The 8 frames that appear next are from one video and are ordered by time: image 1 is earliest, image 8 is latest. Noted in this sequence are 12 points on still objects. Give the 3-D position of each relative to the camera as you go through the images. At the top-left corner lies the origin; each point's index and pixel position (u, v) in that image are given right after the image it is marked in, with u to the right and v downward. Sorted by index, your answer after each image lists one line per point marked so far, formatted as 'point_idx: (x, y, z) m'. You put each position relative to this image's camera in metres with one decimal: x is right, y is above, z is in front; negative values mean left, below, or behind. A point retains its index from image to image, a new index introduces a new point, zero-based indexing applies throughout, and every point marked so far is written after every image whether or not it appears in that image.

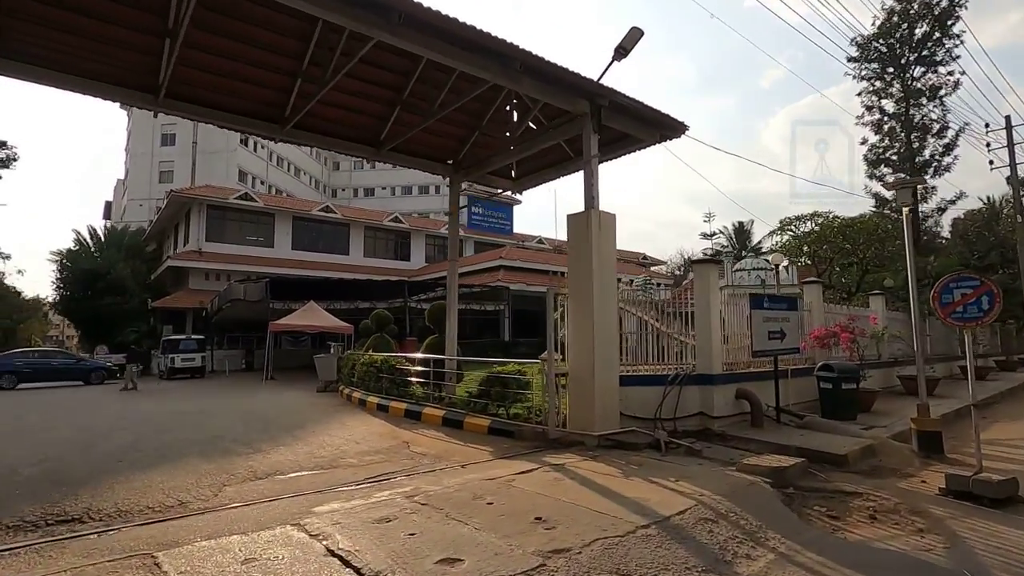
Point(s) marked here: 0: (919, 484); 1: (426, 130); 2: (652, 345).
0: (+4.2, -2.0, +5.5) m
1: (-1.5, +2.8, +9.6) m
2: (+2.0, -0.8, +7.9) m
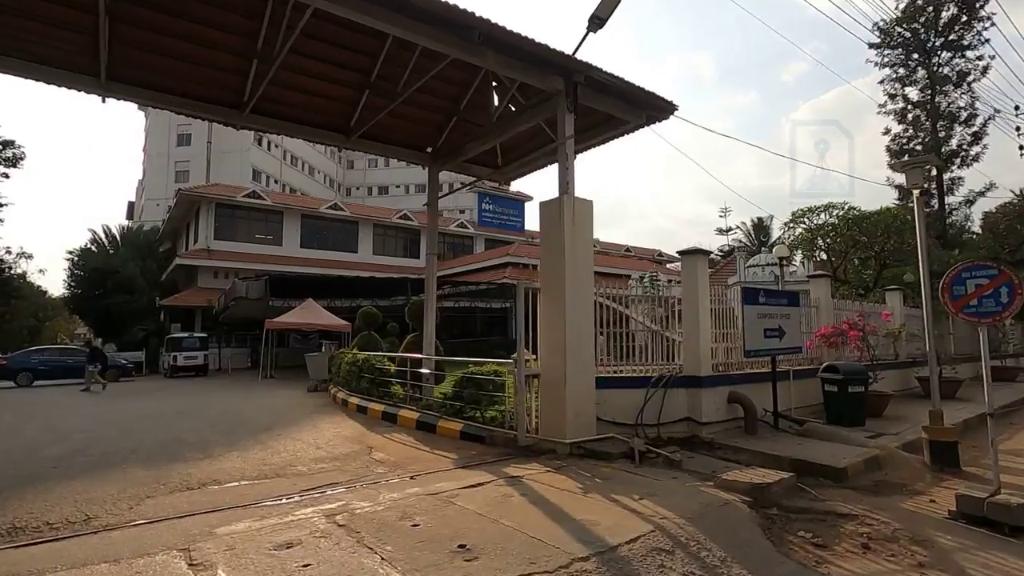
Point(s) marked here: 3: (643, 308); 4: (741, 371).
0: (+3.7, -1.9, +4.8) m
1: (-1.9, +2.9, +9.0) m
2: (+1.6, -0.7, +7.2) m
3: (+1.7, -0.3, +7.2) m
4: (+3.2, -1.2, +7.6) m
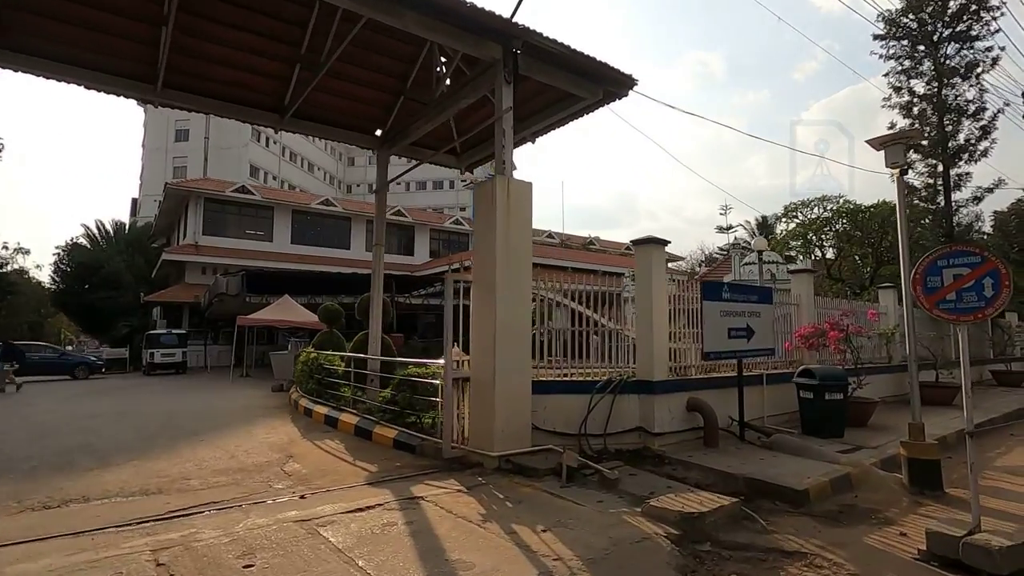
0: (+2.8, -1.9, +4.0) m
1: (-2.7, +3.0, +8.3) m
2: (+0.8, -0.6, +6.4) m
3: (+0.9, -0.2, +6.5) m
4: (+2.4, -1.1, +6.8) m
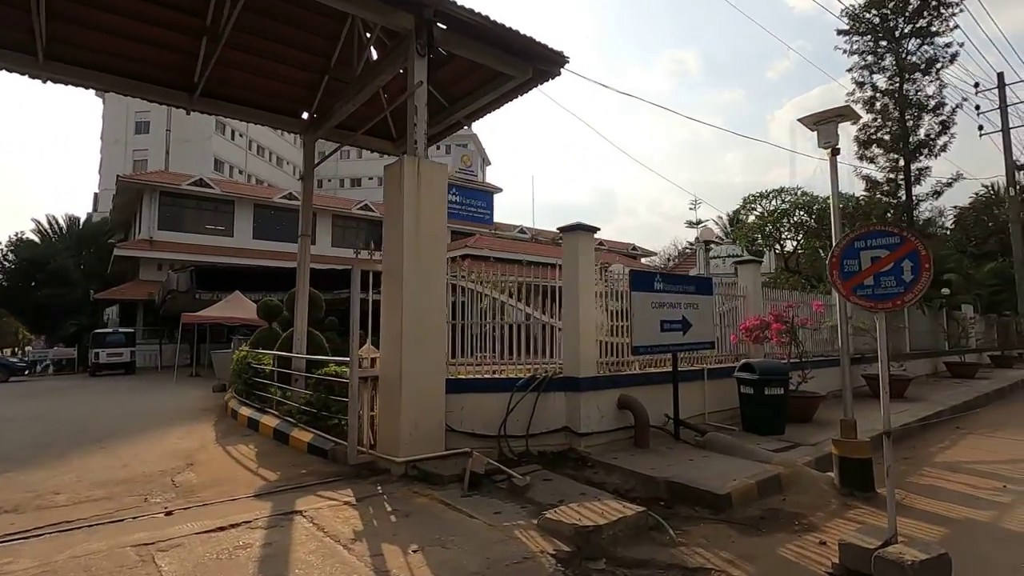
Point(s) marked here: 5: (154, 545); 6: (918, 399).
0: (+2.0, -1.8, +3.6) m
1: (-3.7, +3.1, +7.7) m
2: (-0.1, -0.5, +6.0) m
3: (0.0, -0.1, +6.0) m
4: (+1.4, -1.0, +6.4) m
5: (-2.3, -1.7, +3.5) m
6: (+7.7, -2.1, +10.3) m
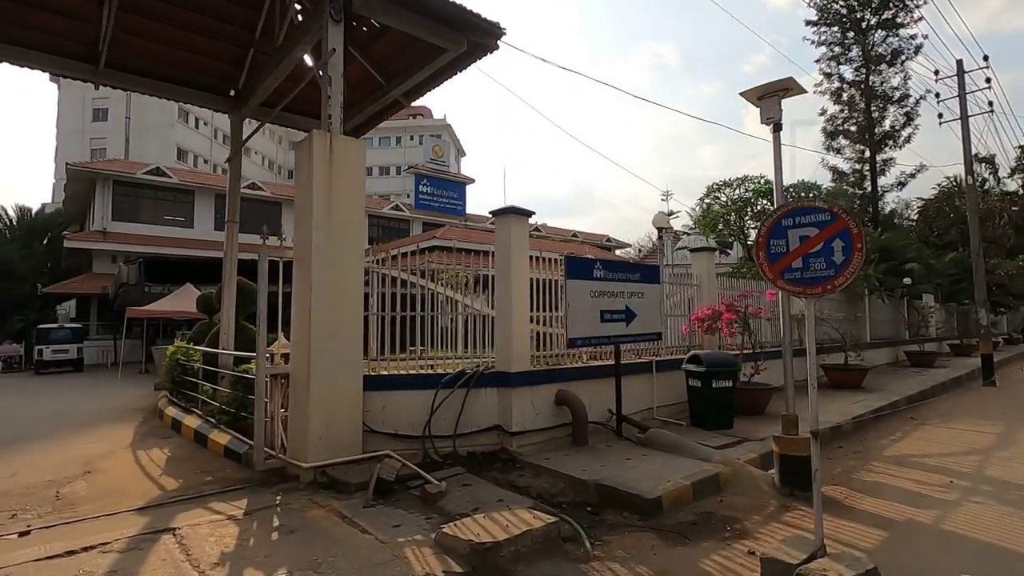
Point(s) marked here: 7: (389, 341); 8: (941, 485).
0: (+1.4, -1.7, +3.3) m
1: (-4.5, +3.2, +7.0) m
2: (-0.9, -0.4, +5.5) m
3: (-0.7, 0.0, +5.5) m
4: (+0.7, -0.8, +6.0) m
5: (-3.0, -1.6, +3.0) m
6: (+6.8, -1.9, +10.1) m
7: (-1.2, -0.5, +5.4) m
8: (+3.9, -1.8, +4.9) m
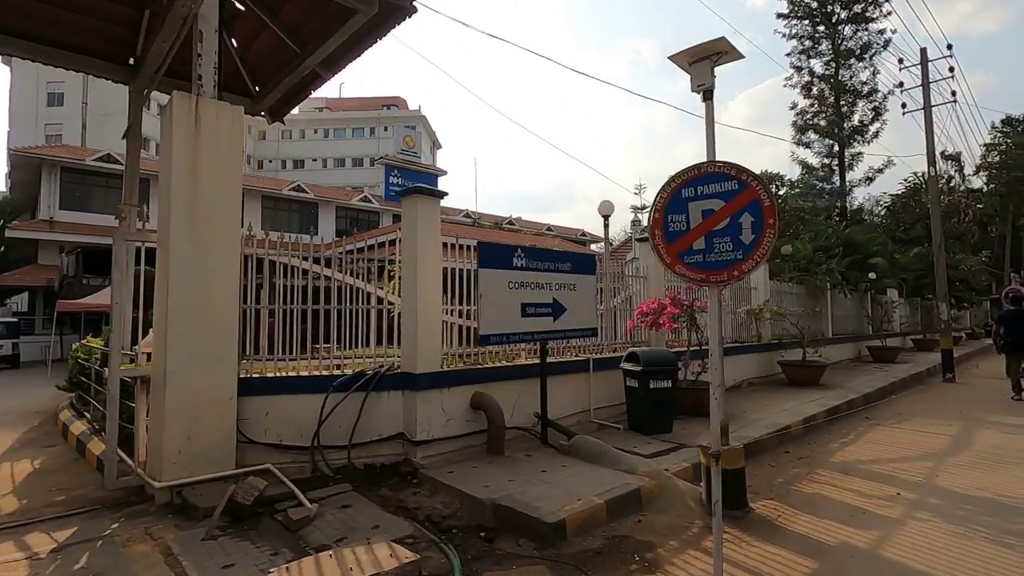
0: (+0.6, -1.6, +2.7) m
1: (-5.4, +3.3, +6.2) m
2: (-1.7, -0.3, +4.8) m
3: (-1.6, +0.1, +4.9) m
4: (-0.2, -0.8, +5.4) m
5: (-3.7, -1.5, +2.2) m
6: (+5.8, -1.8, +9.7) m
7: (-2.0, -0.4, +4.7) m
8: (+3.1, -1.7, +4.4) m
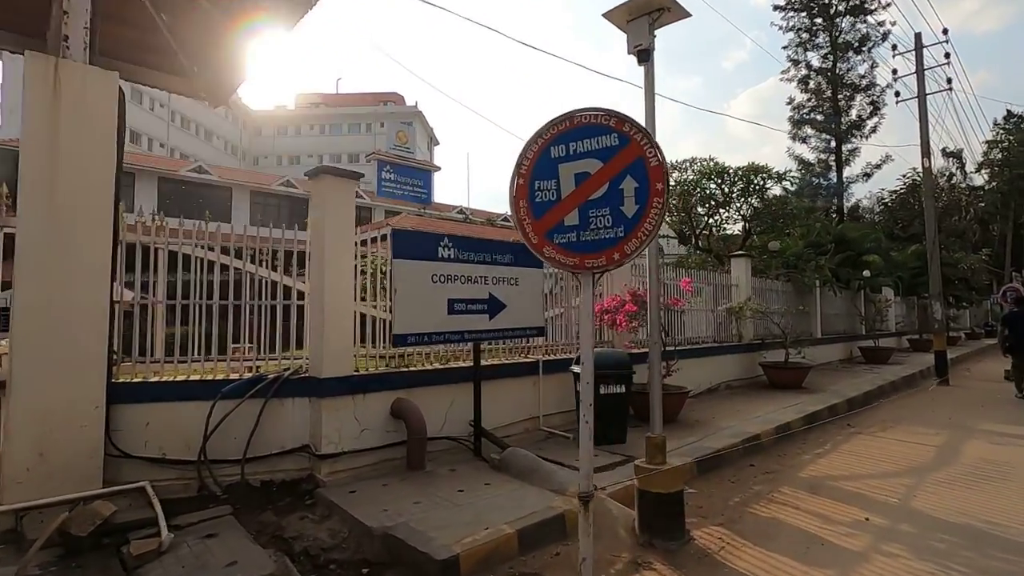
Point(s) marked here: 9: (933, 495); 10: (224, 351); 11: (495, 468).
0: (-0.1, -1.6, +2.1) m
1: (-6.0, +3.4, +5.6) m
2: (-2.4, -0.3, +4.3) m
3: (-2.2, +0.2, +4.3) m
4: (-0.8, -0.7, +4.8) m
5: (-4.4, -1.5, +1.7) m
6: (+5.1, -1.7, +9.2) m
7: (-2.7, -0.4, +4.2) m
8: (+2.4, -1.7, +3.8) m
9: (+3.4, -1.7, +4.4) m
10: (-2.4, -0.5, +4.2) m
11: (-0.1, -1.5, +4.5) m
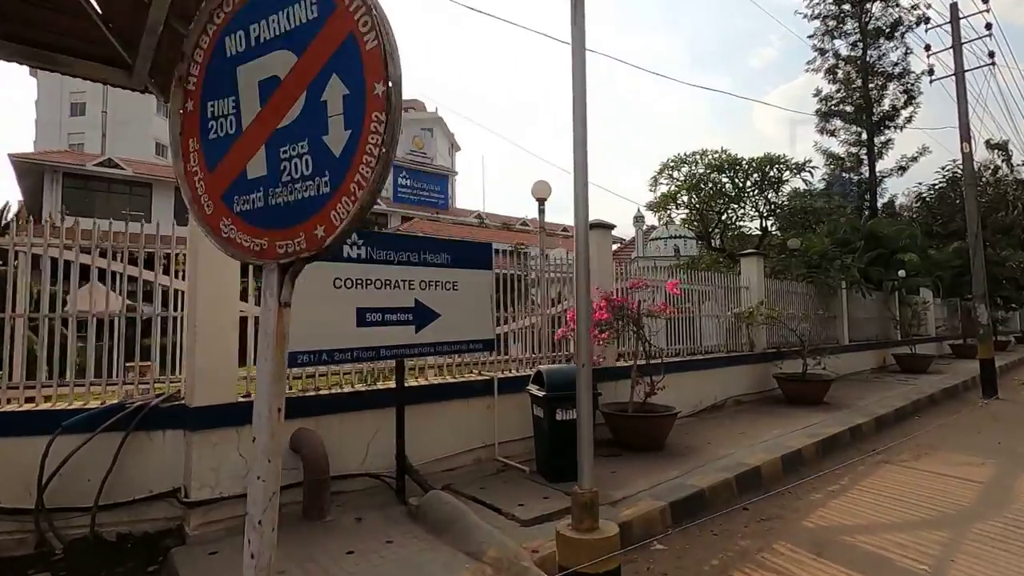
0: (-0.7, -1.6, +1.3) m
1: (-6.5, +3.3, +5.1) m
2: (-2.9, -0.3, +3.5) m
3: (-2.8, +0.1, +3.6) m
4: (-1.4, -0.8, +4.0) m
5: (-5.0, -1.5, +1.0) m
6: (+4.8, -1.8, +8.0) m
7: (-3.2, -0.4, +3.4) m
8: (+1.8, -1.7, +2.8) m
9: (+2.9, -1.7, +3.3) m
10: (-2.9, -0.6, +3.5) m
11: (-0.7, -1.5, +3.7) m
